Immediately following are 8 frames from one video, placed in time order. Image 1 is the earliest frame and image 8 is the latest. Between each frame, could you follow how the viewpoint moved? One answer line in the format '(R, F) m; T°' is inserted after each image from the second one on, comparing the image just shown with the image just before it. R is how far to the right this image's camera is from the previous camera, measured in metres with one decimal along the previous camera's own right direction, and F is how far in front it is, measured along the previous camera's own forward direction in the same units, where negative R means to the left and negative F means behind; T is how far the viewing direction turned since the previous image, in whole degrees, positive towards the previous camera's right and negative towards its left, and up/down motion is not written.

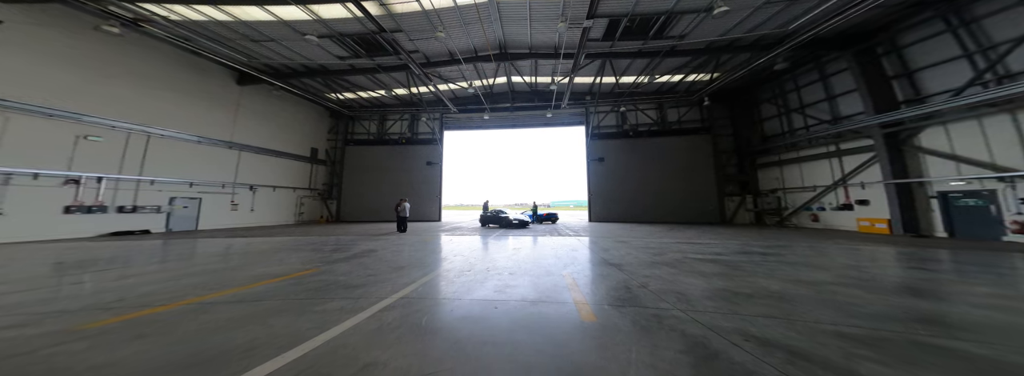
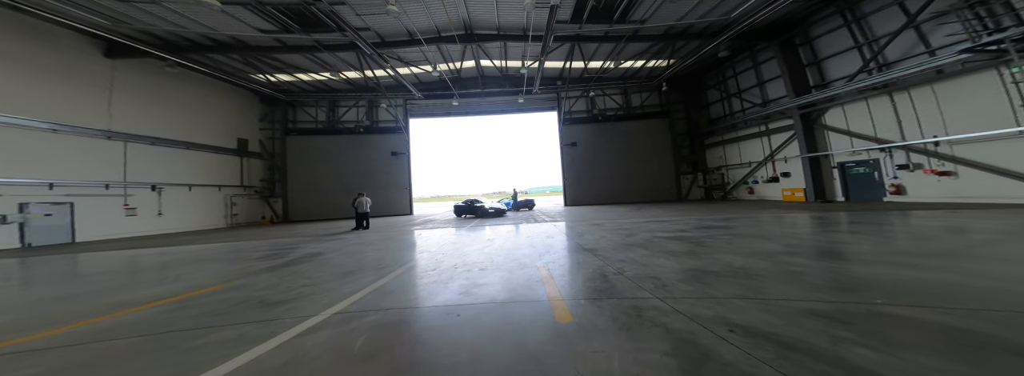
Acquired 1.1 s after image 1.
(+0.1, +0.2) m; +7°
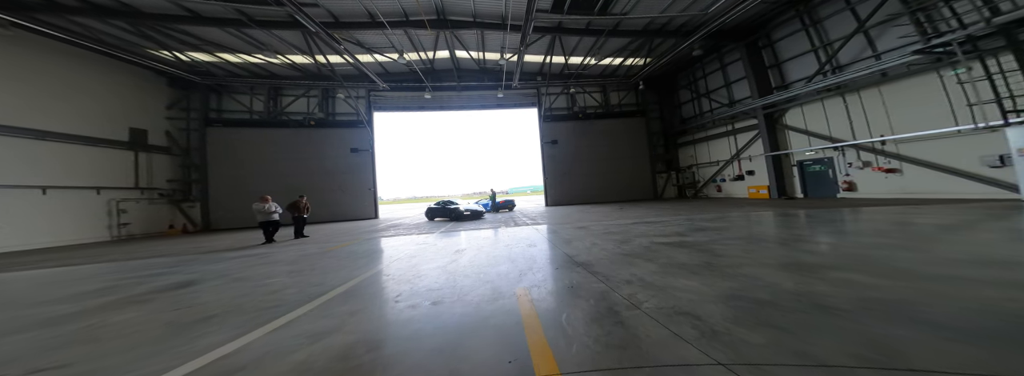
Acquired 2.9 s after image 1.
(+0.1, +0.6) m; +5°
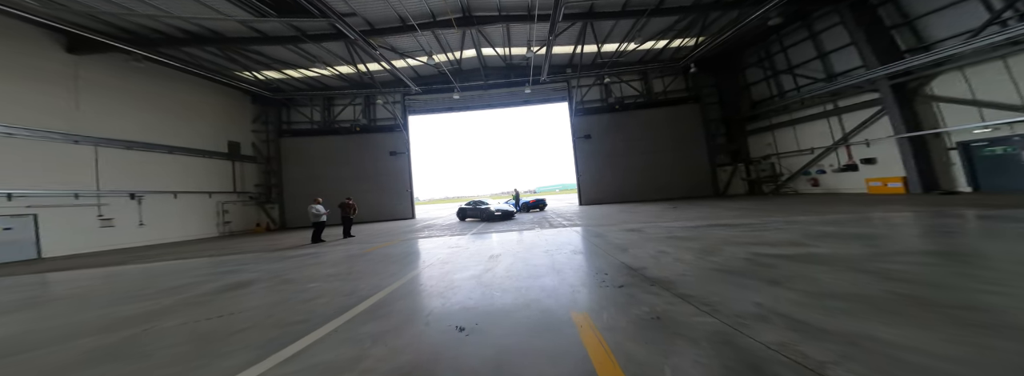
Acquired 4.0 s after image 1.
(-0.1, +0.3) m; -7°
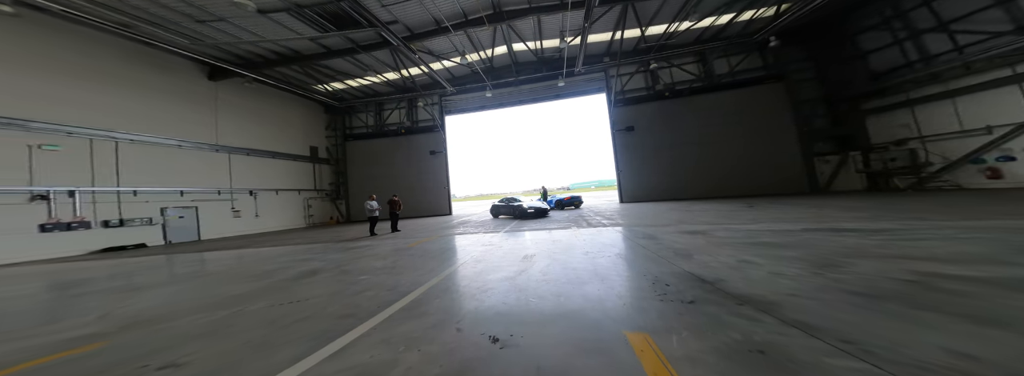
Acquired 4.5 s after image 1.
(-0.1, +0.3) m; -8°
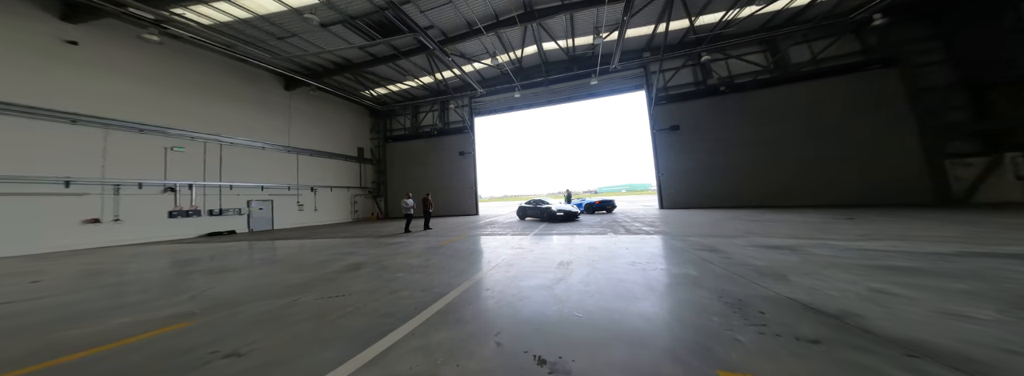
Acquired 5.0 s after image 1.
(-0.3, +0.2) m; -6°
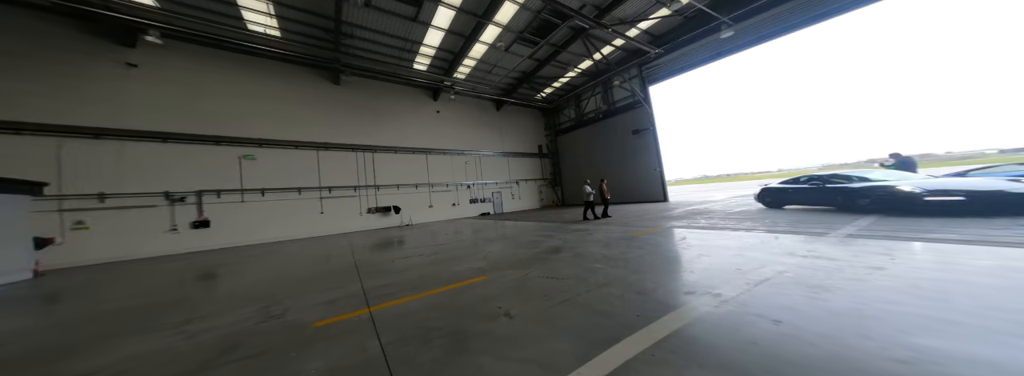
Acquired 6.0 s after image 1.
(-3.7, +1.4) m; -37°
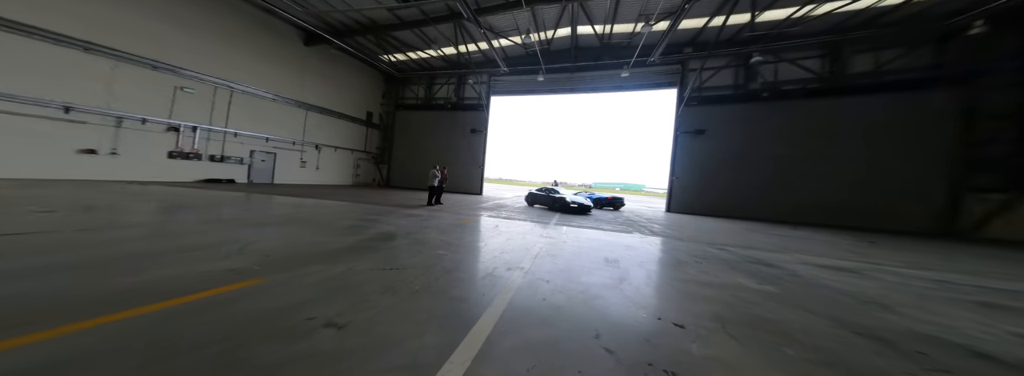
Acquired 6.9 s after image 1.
(-0.3, -1.1) m; +39°
